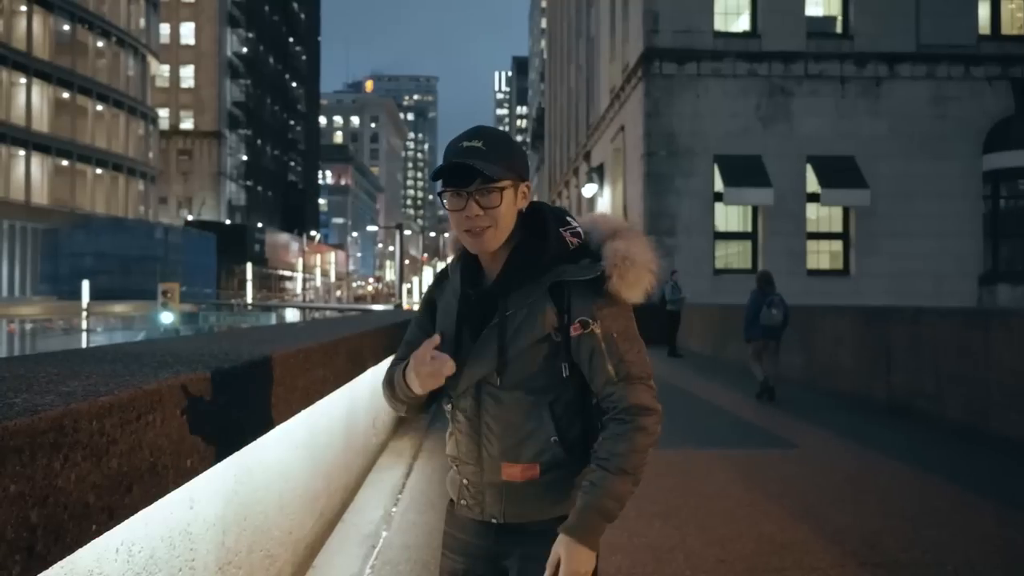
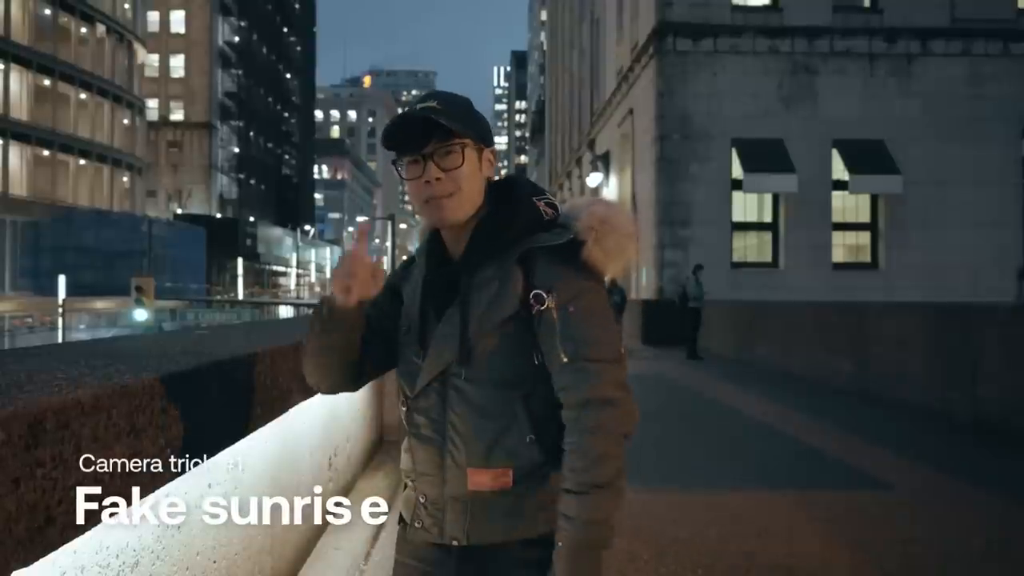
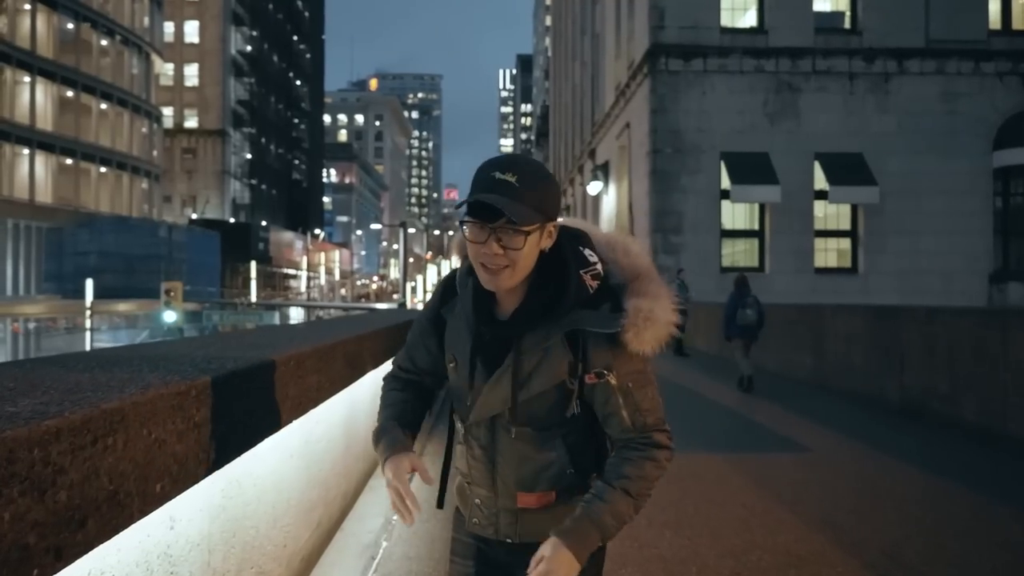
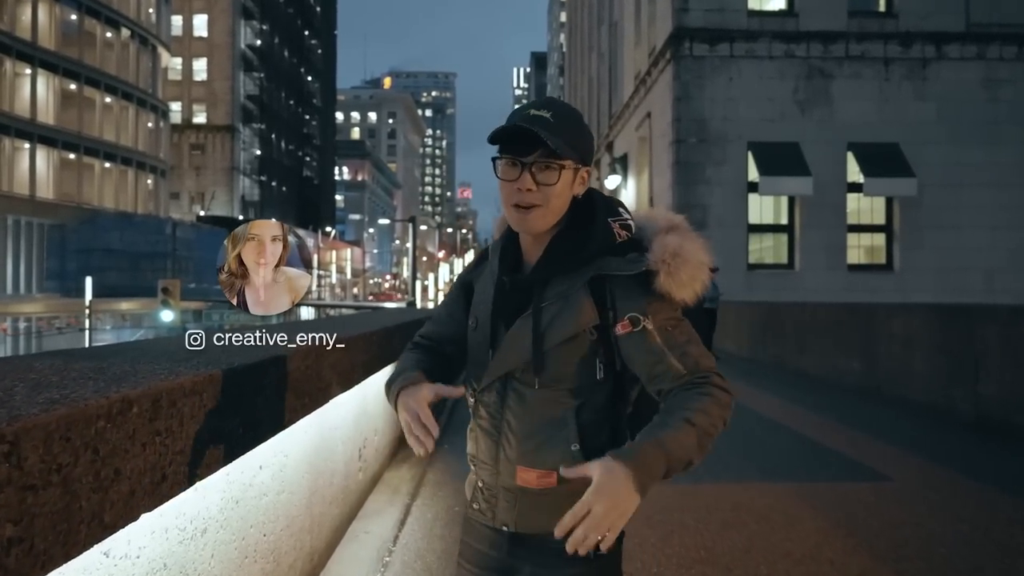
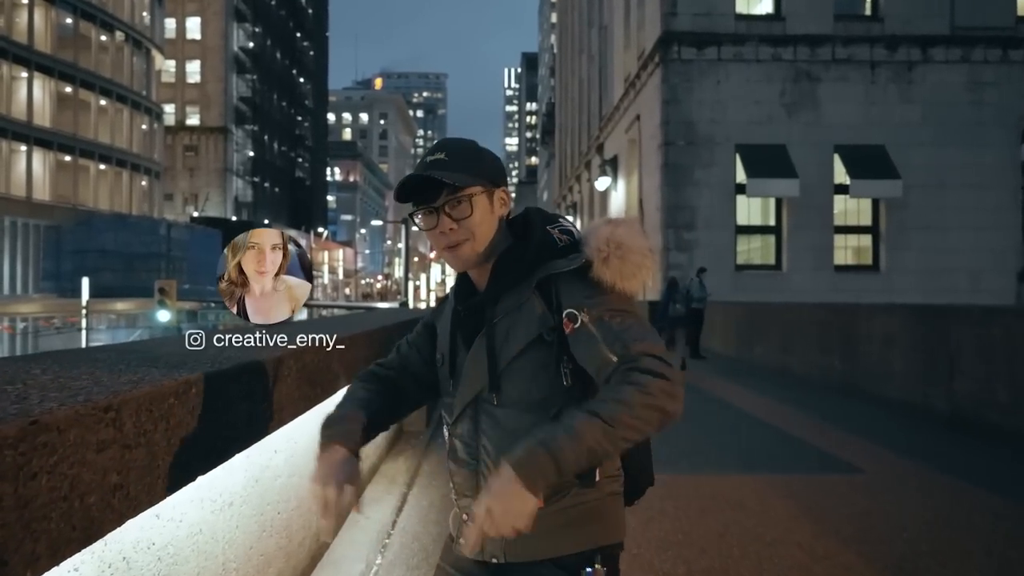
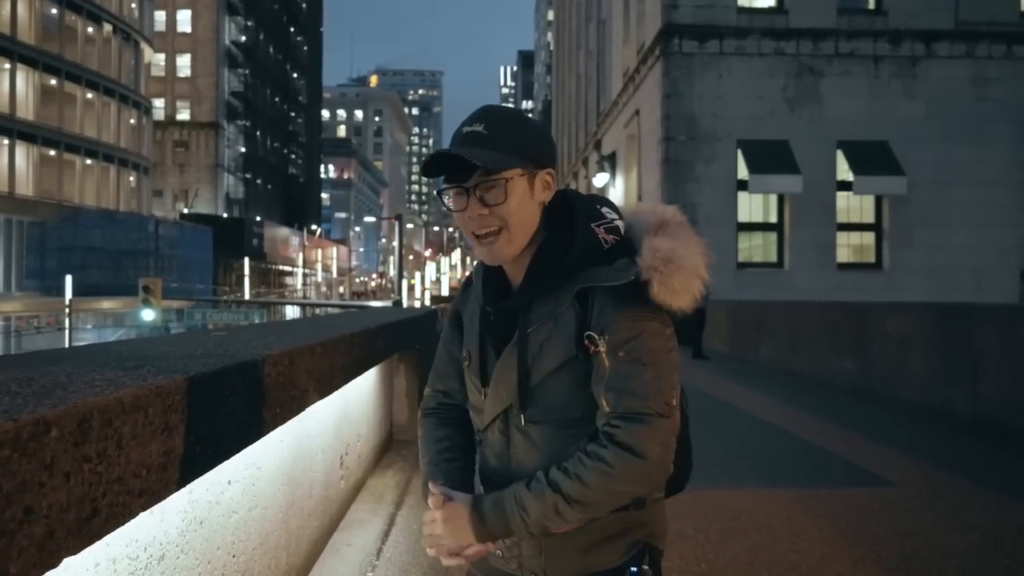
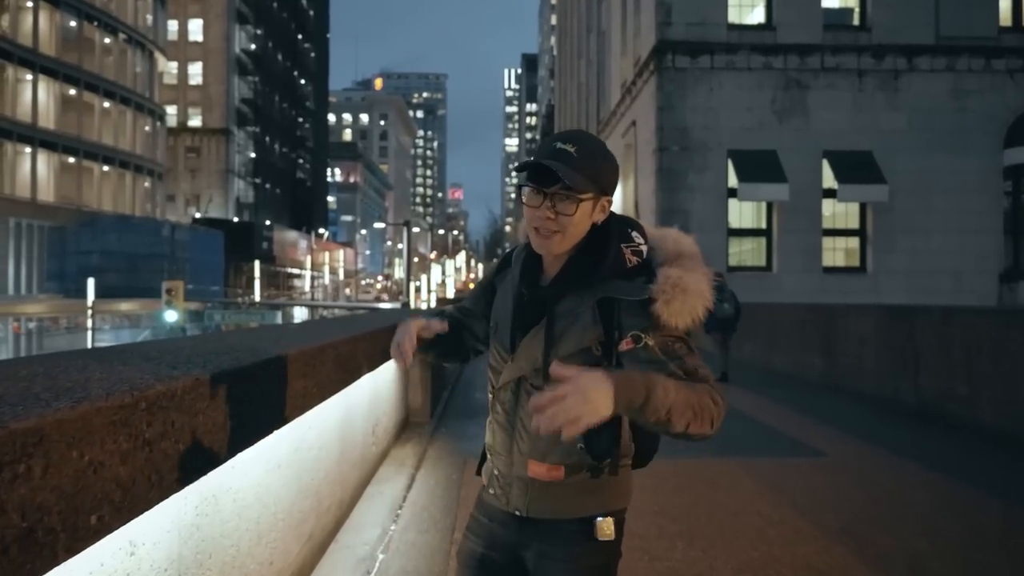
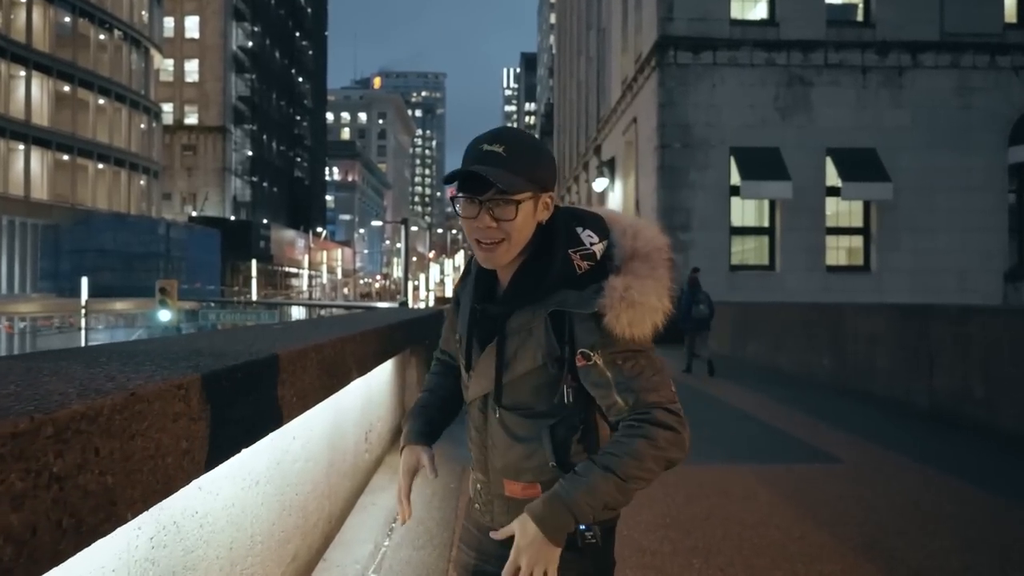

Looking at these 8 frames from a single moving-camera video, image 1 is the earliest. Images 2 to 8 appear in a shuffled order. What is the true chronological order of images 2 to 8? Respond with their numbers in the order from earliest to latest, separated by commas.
3, 7, 8, 5, 4, 6, 2
